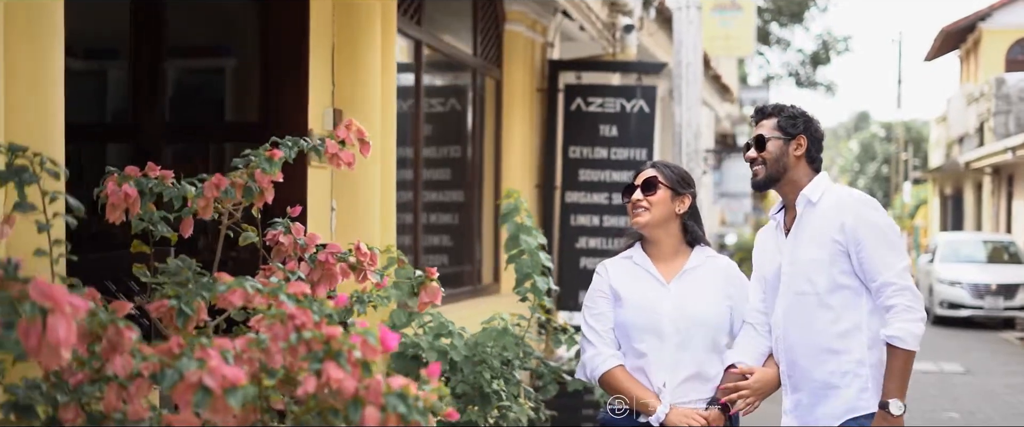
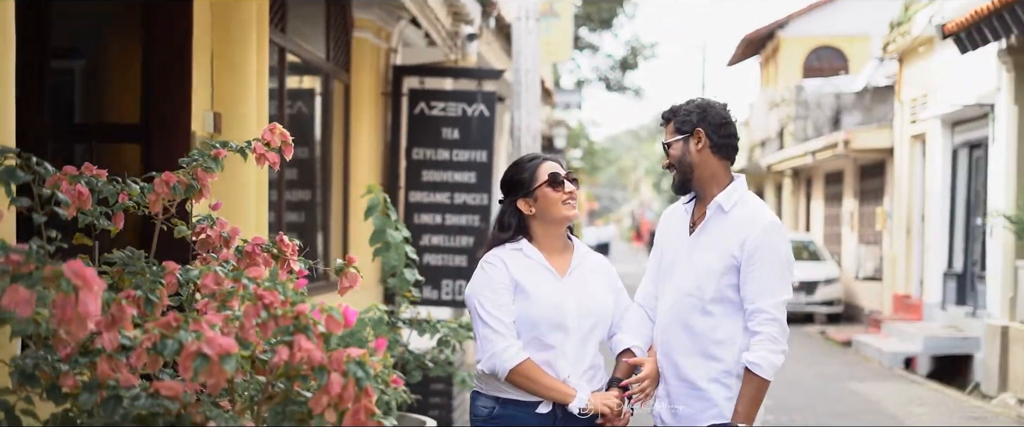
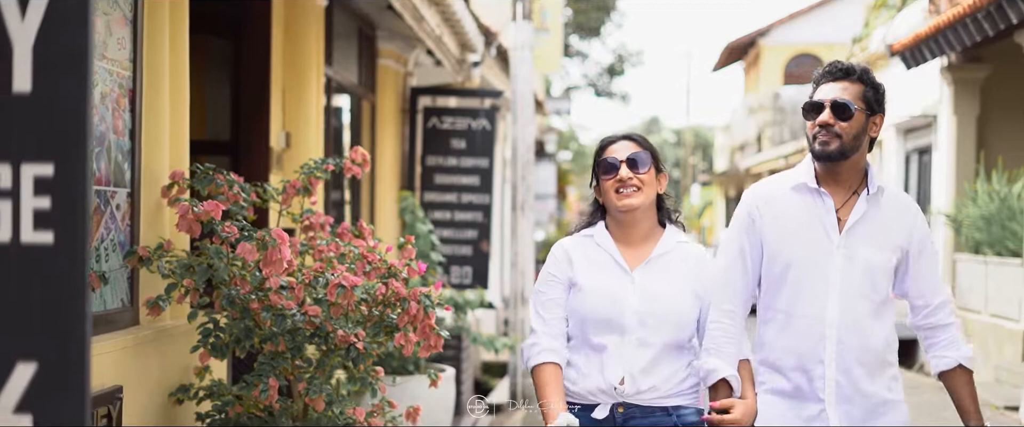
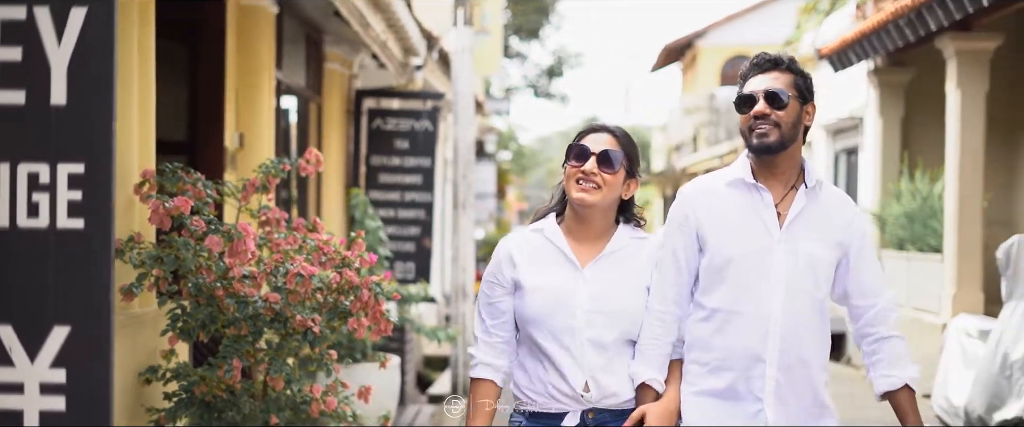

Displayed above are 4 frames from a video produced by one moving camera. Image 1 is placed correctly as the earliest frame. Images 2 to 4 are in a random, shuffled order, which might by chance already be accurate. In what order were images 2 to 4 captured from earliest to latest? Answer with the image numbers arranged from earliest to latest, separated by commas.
2, 3, 4
